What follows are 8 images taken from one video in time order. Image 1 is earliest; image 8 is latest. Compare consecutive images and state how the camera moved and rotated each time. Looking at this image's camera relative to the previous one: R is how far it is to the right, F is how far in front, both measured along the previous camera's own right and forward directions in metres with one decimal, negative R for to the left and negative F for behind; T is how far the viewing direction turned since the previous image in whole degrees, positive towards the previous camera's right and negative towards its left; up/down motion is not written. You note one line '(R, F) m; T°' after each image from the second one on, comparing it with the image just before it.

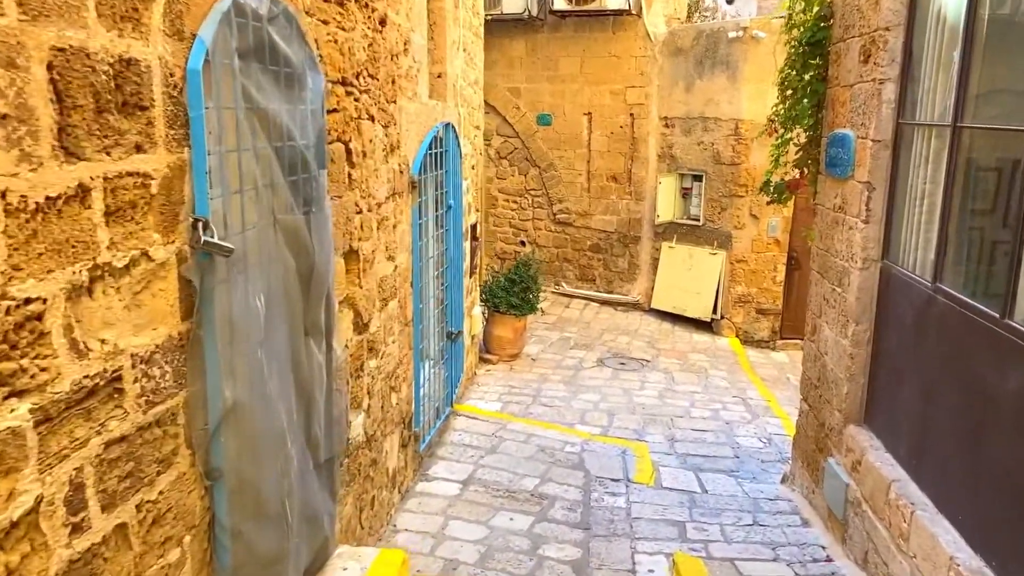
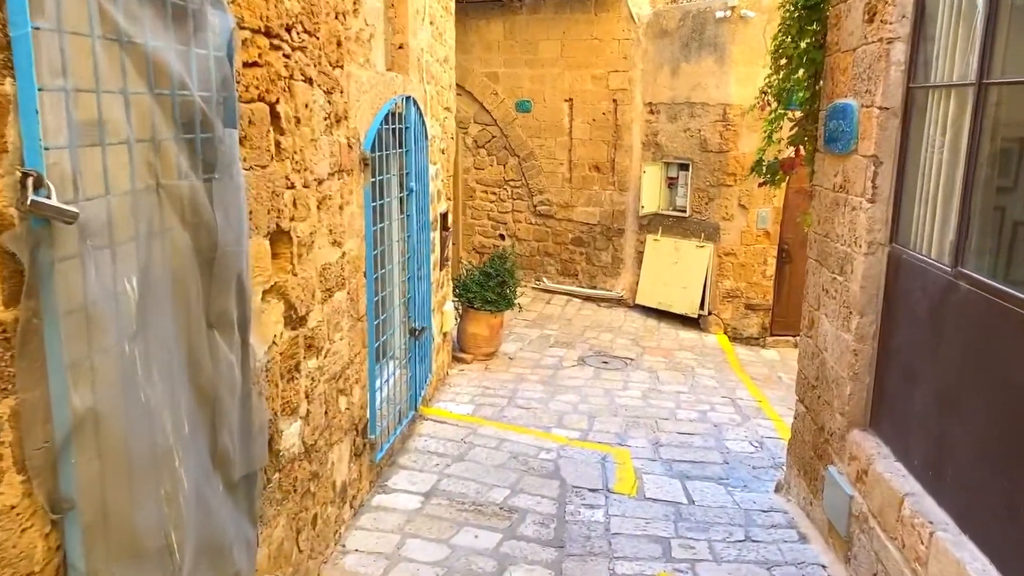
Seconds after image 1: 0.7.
(+0.1, +0.4) m; +1°
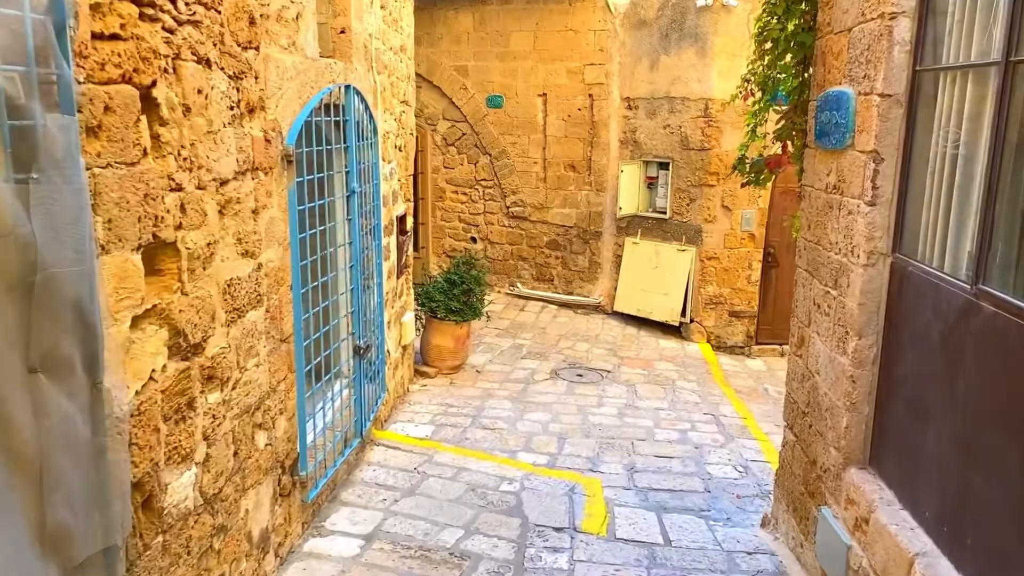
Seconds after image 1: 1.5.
(+0.2, +0.5) m; +1°
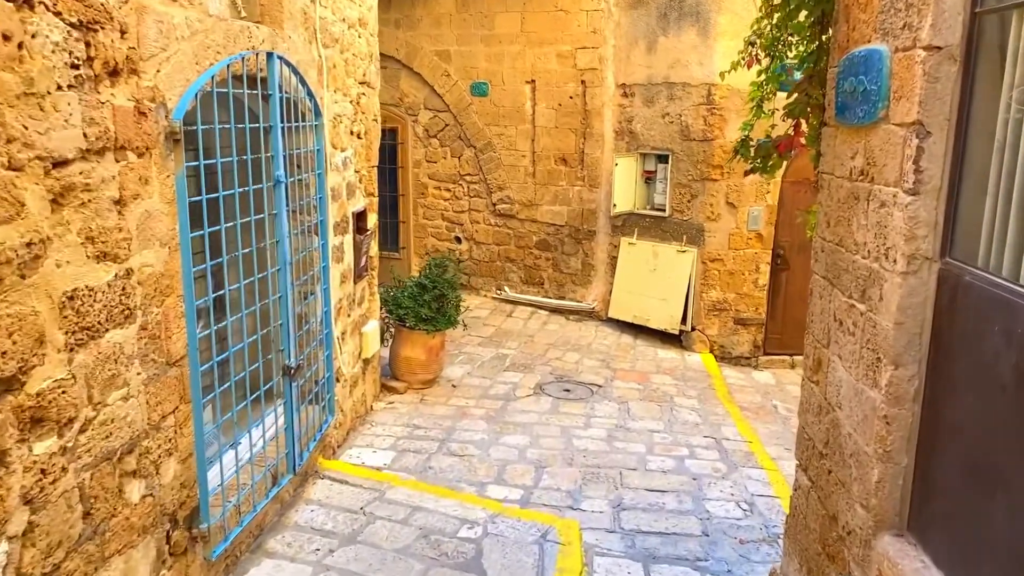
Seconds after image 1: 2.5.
(+0.2, +0.6) m; -1°
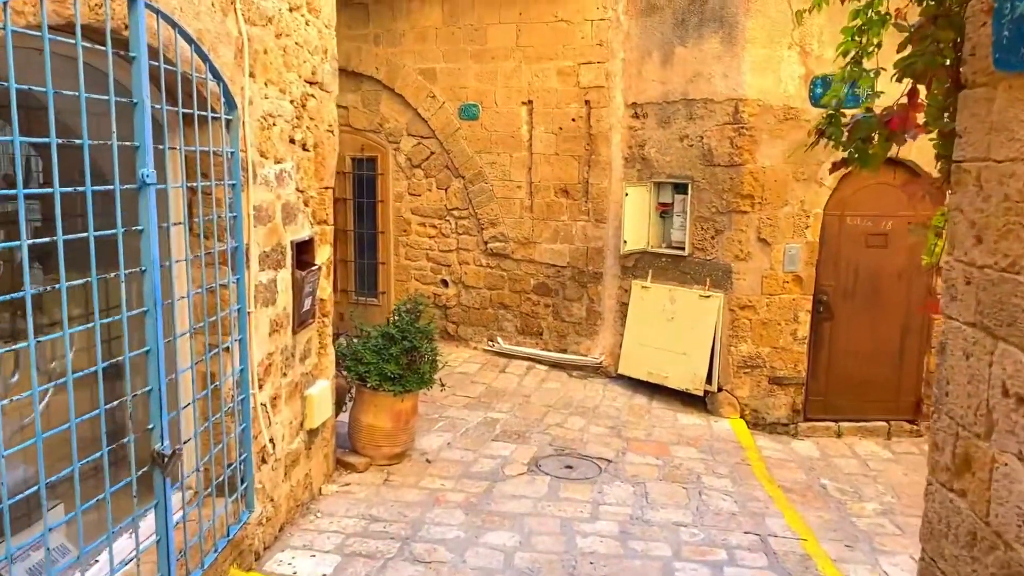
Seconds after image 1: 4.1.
(+0.1, +1.0) m; 0°
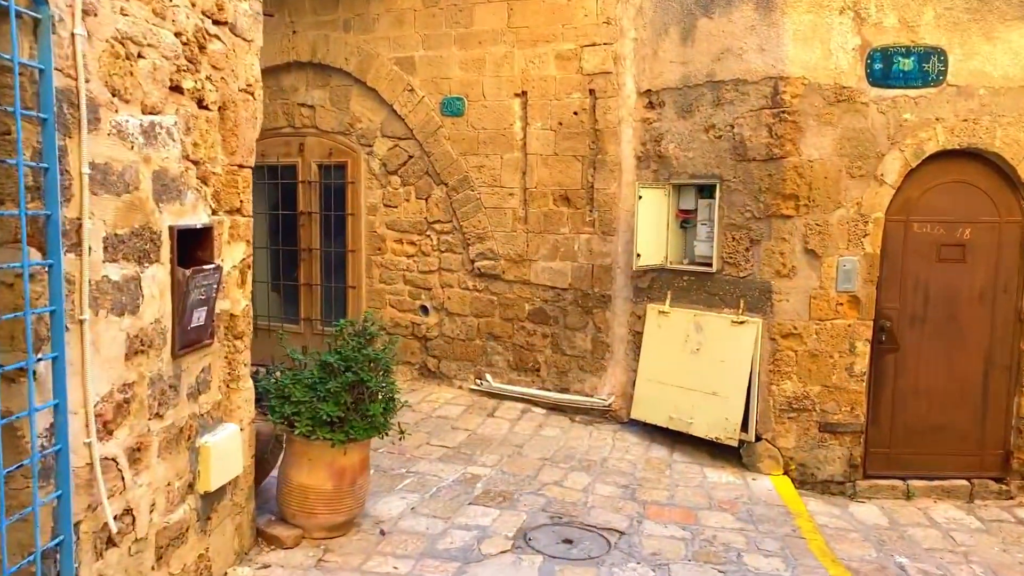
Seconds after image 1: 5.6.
(+0.1, +1.0) m; -1°
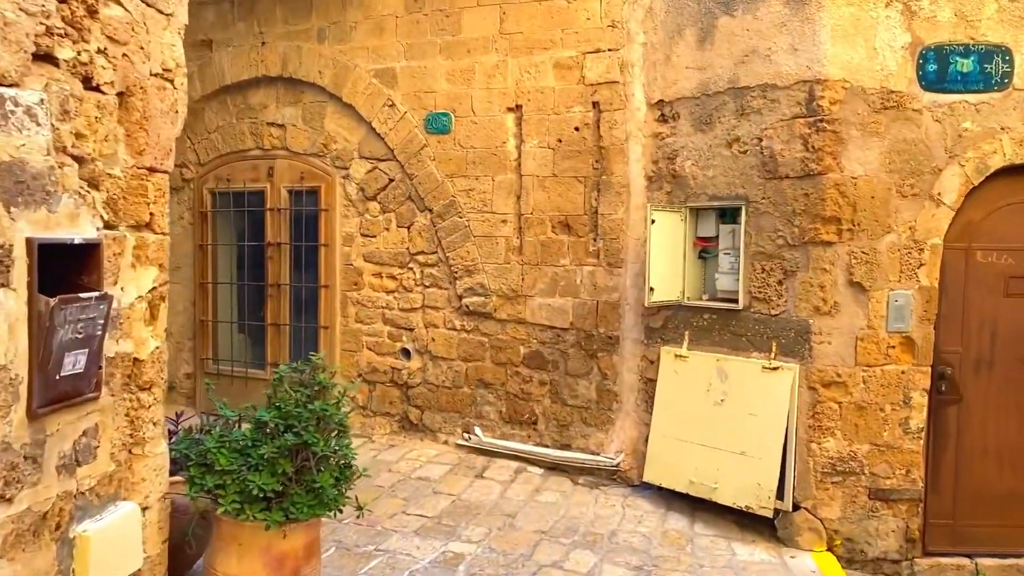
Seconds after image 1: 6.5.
(0.0, +0.7) m; 0°
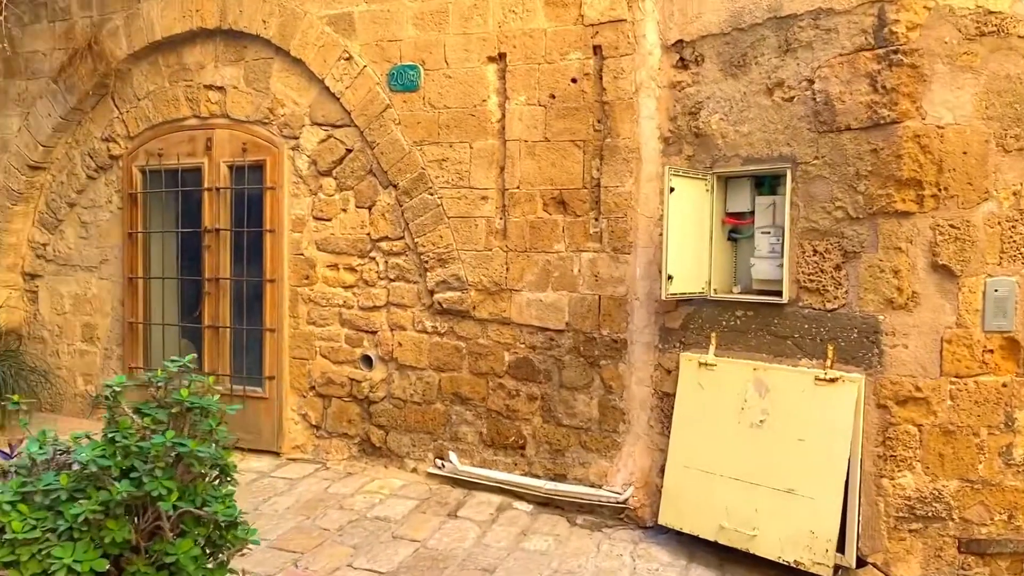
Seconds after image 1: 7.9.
(+0.1, +0.9) m; 0°
